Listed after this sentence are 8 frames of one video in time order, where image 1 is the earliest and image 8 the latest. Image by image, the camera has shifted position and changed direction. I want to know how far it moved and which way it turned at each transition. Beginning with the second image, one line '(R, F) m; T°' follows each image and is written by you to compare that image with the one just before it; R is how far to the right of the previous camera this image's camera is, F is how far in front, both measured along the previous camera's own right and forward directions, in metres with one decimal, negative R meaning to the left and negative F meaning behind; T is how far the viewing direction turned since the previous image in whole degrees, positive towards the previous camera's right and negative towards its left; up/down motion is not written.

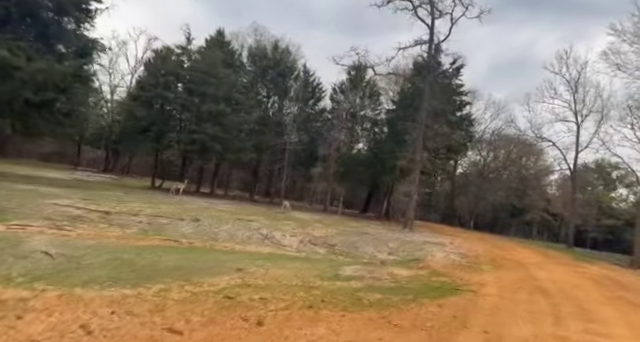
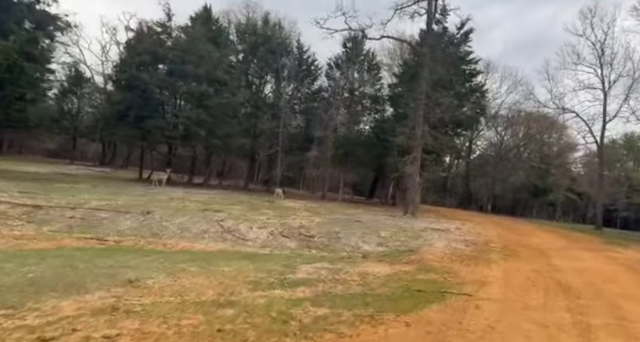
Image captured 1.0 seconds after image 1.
(+1.4, +2.4) m; -3°
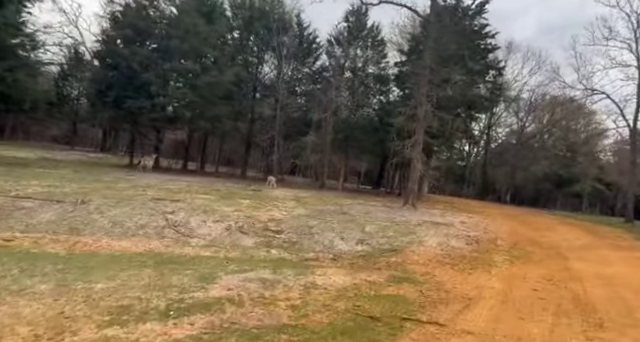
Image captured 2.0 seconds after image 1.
(+1.4, +2.2) m; -3°
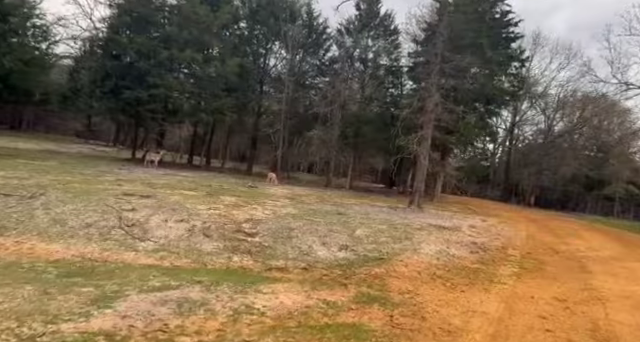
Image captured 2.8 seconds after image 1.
(+1.0, +1.4) m; -3°
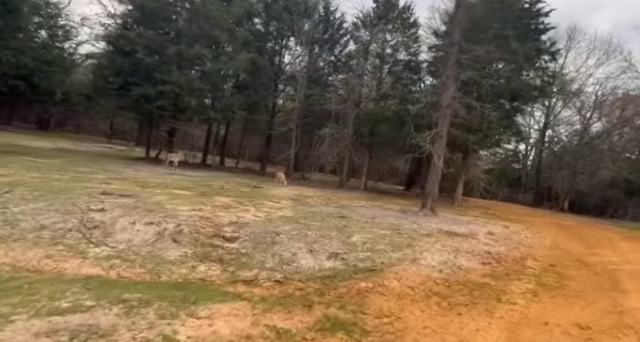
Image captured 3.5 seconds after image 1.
(+0.9, +1.1) m; -4°
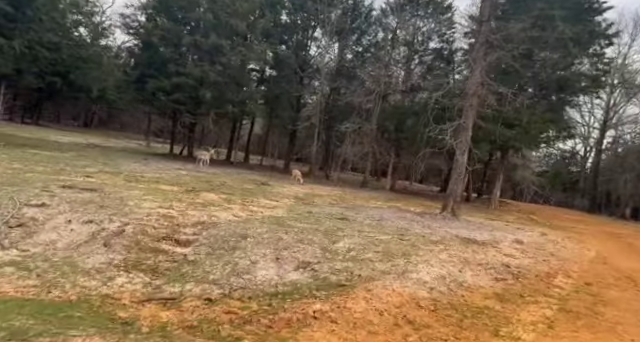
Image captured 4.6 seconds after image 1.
(+1.4, +1.6) m; -6°
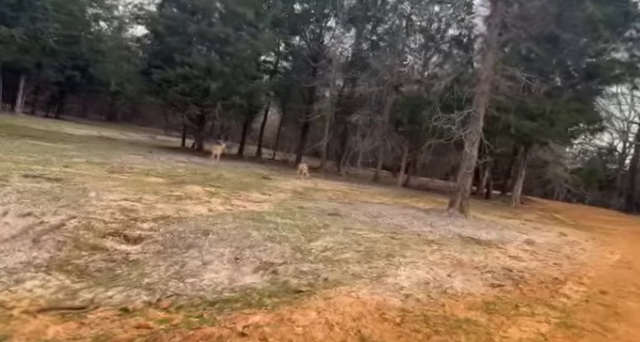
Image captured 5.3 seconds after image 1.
(+1.0, +1.0) m; -4°
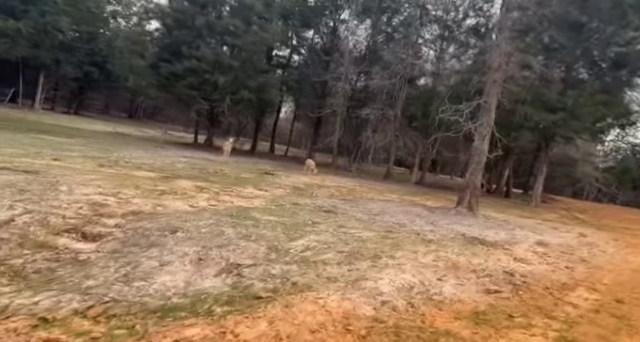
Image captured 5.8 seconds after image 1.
(+0.7, +0.7) m; -3°
